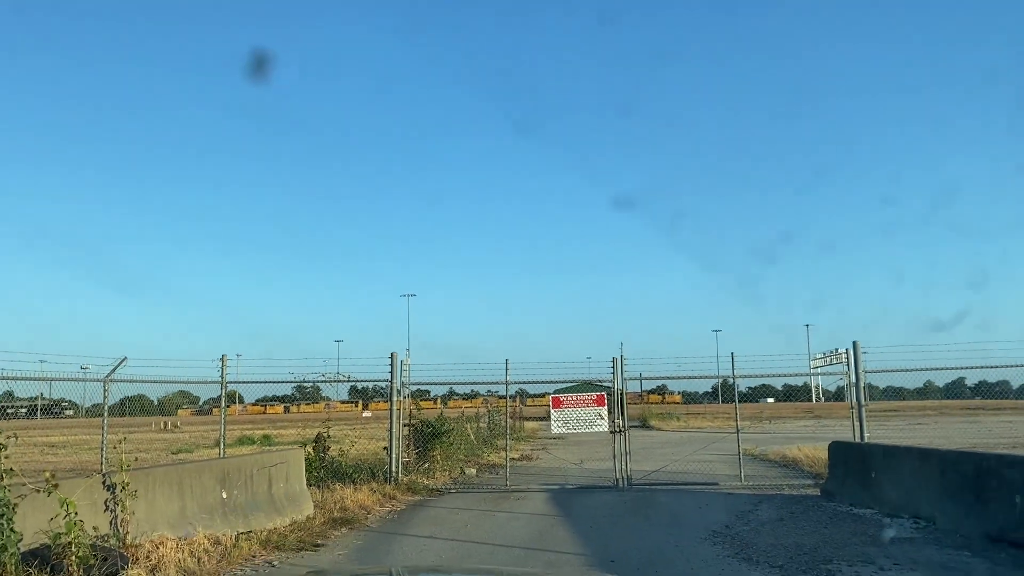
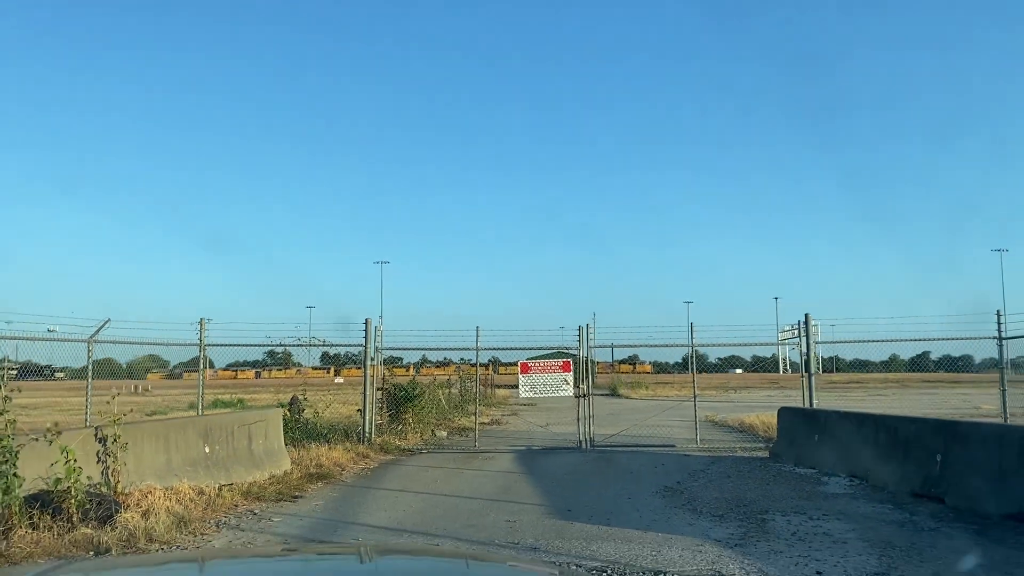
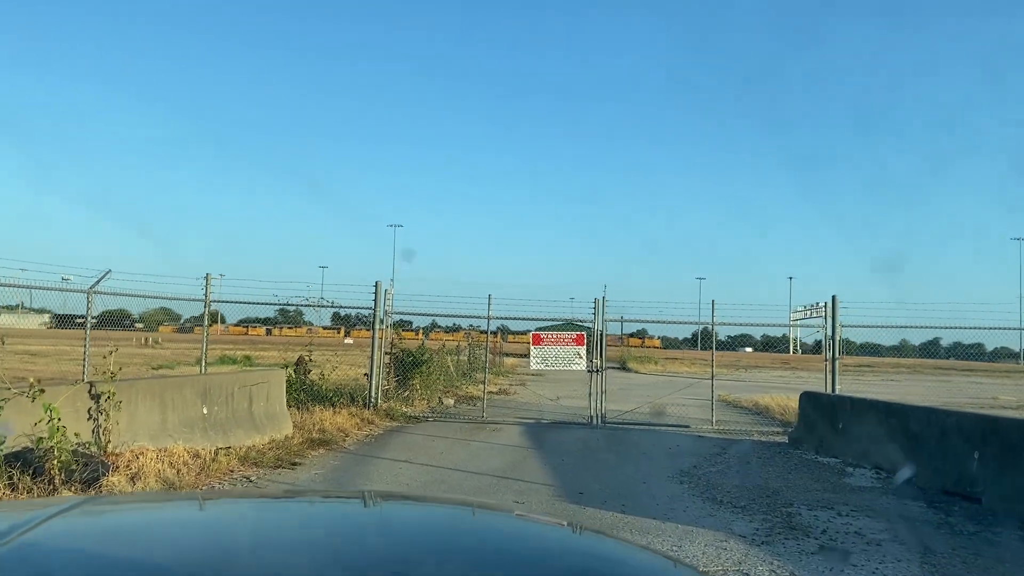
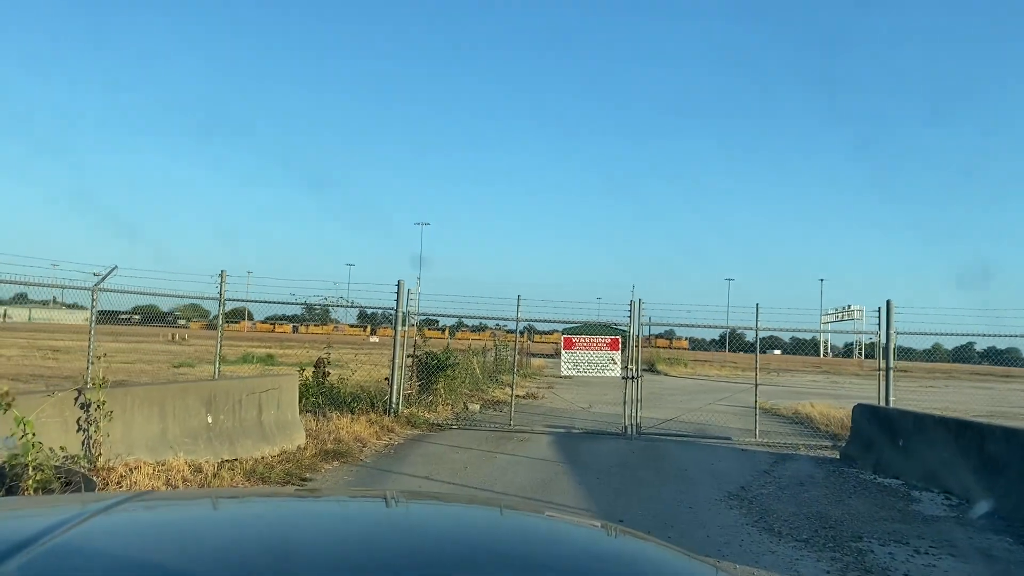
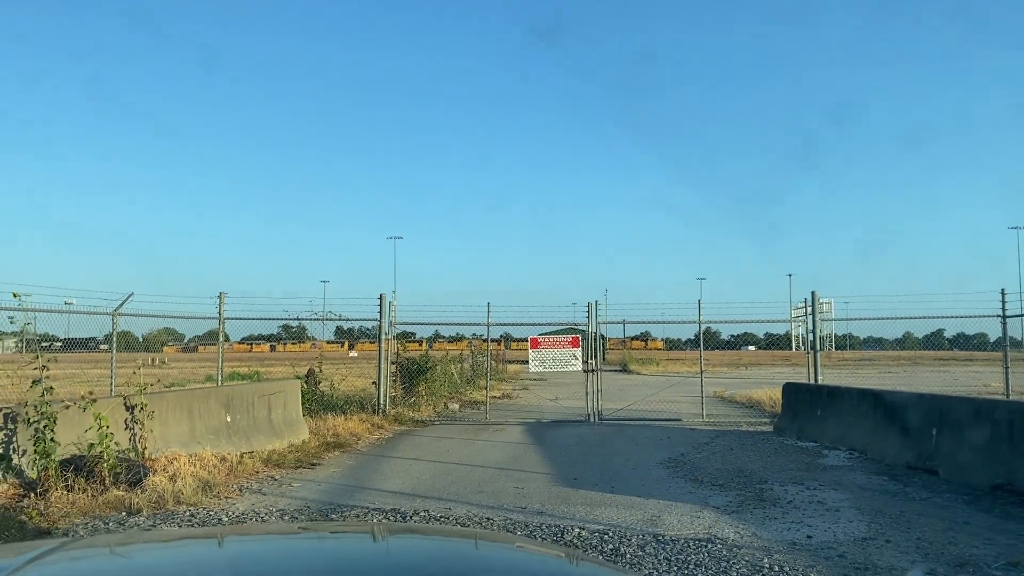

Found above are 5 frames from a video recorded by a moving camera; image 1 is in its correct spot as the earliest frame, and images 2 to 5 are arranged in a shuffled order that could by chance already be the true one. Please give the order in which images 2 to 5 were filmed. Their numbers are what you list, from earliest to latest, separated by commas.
2, 5, 3, 4
